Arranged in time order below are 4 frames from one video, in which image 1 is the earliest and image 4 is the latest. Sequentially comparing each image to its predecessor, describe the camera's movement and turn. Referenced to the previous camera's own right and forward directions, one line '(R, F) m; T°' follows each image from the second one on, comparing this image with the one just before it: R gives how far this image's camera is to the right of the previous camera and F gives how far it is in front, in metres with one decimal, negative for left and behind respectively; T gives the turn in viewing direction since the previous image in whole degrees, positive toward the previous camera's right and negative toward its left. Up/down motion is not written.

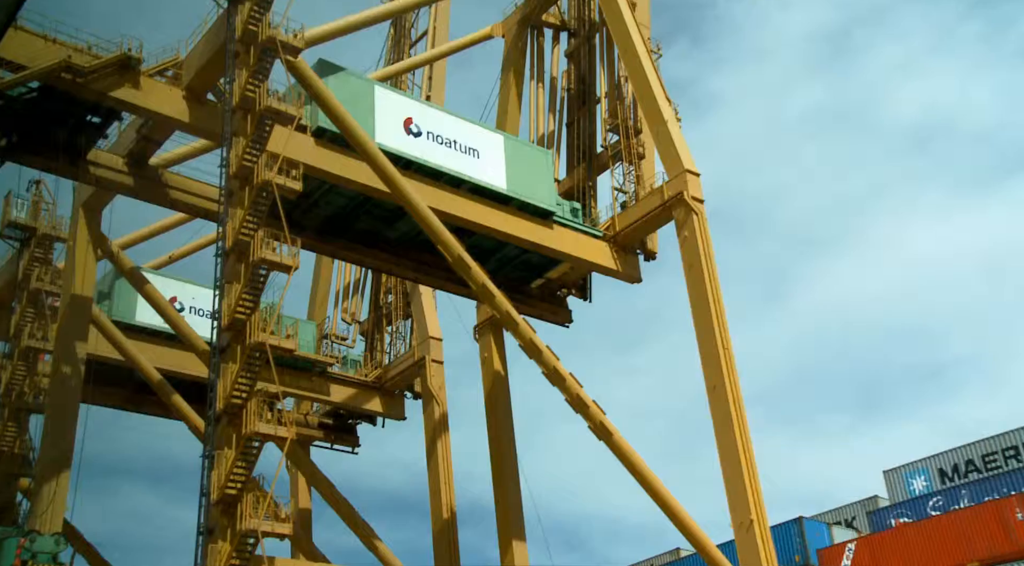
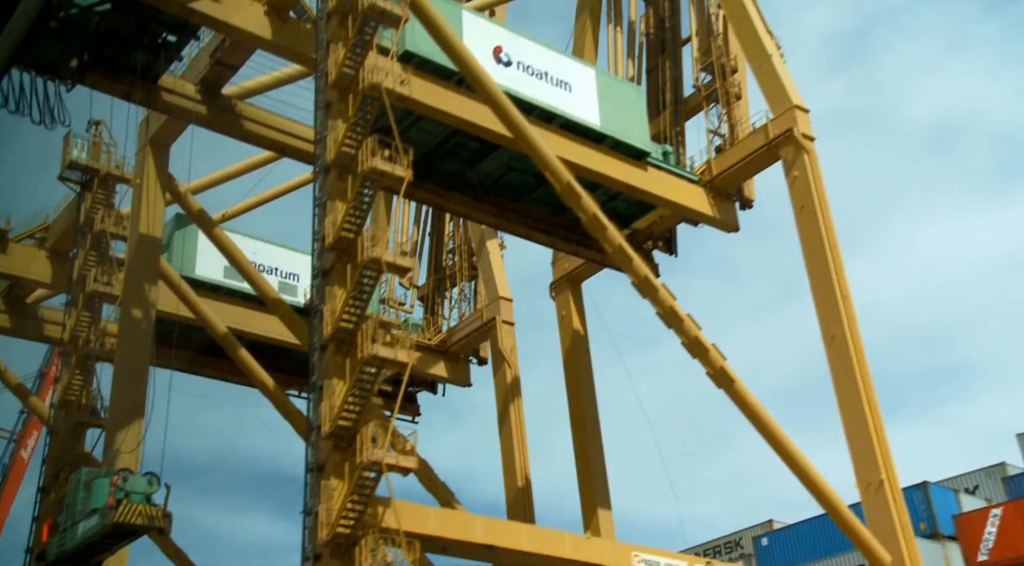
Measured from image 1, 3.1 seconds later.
(-1.6, +1.9) m; -1°
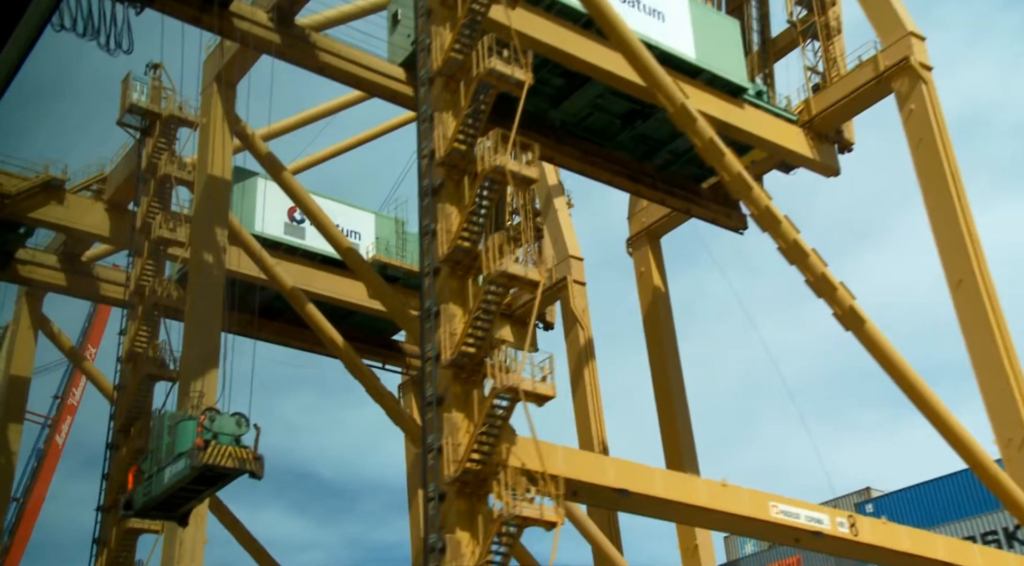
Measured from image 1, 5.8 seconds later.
(-1.3, +1.8) m; -1°
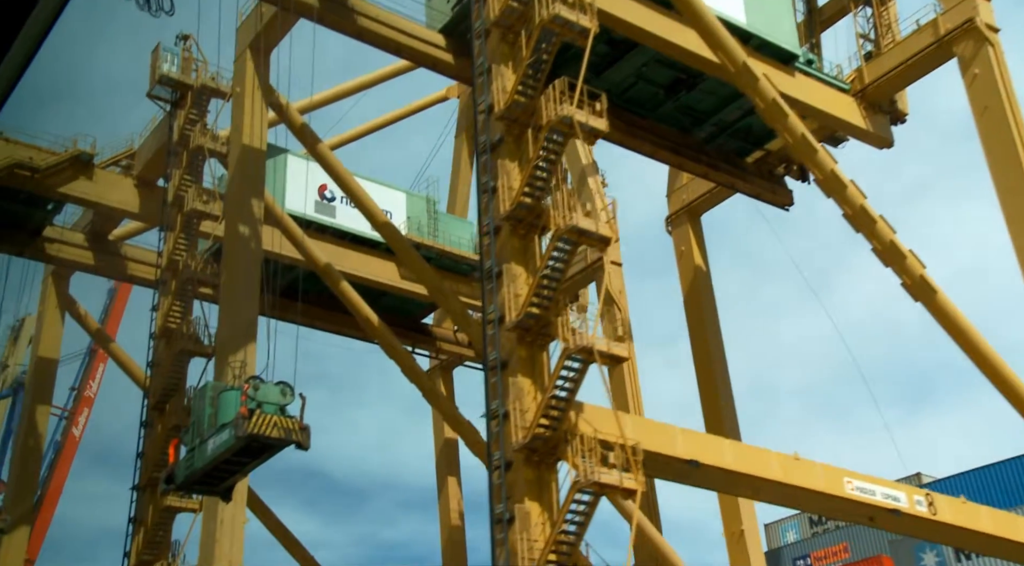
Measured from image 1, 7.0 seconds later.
(-0.6, +0.9) m; -1°
